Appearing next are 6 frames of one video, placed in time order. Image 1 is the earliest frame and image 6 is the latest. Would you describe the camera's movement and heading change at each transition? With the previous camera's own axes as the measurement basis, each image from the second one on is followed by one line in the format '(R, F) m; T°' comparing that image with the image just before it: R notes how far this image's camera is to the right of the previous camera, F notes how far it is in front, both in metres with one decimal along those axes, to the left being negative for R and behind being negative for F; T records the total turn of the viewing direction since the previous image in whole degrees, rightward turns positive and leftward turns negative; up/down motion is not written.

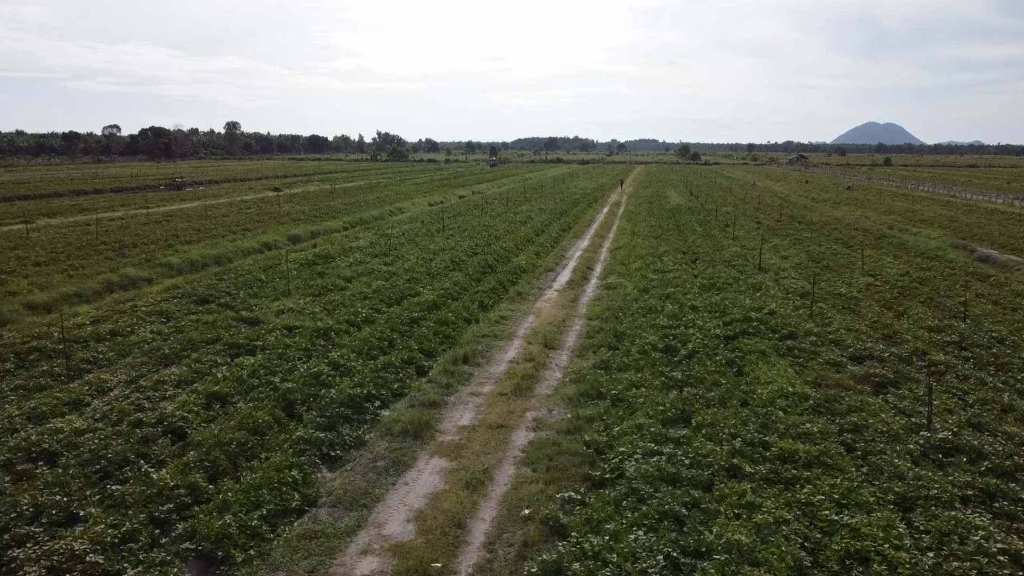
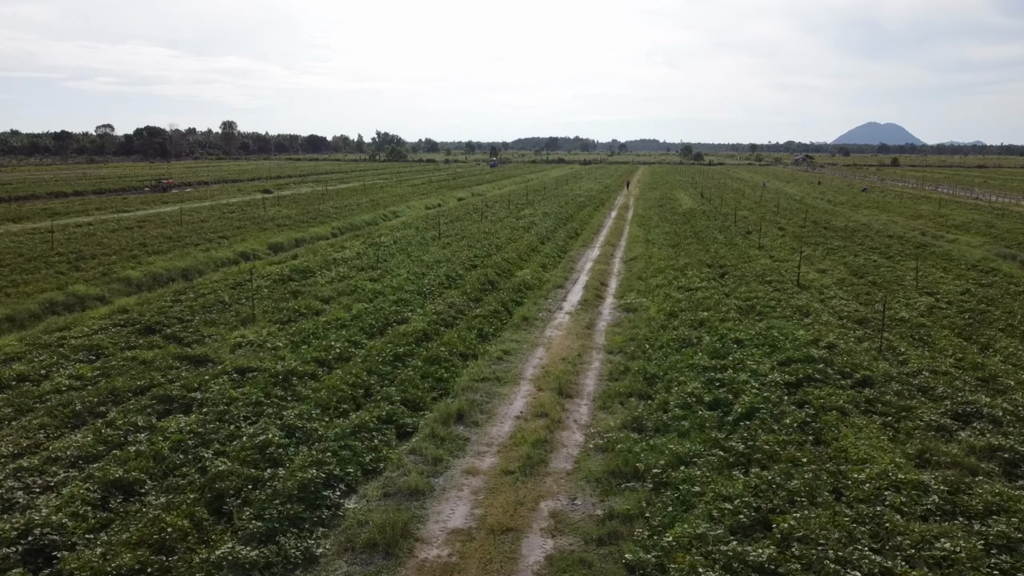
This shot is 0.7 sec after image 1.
(-0.1, +3.4) m; 0°
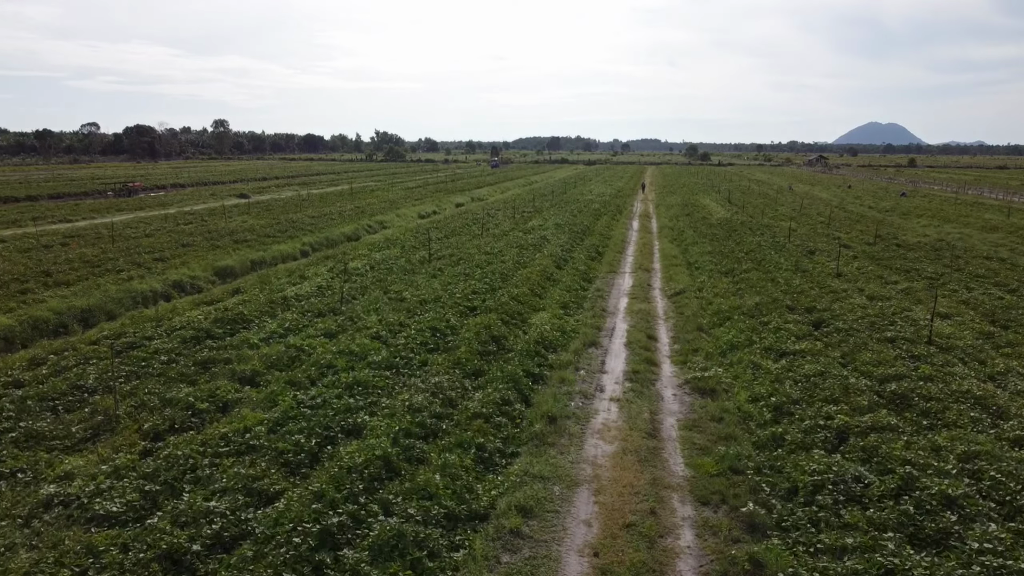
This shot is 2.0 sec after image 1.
(-0.3, +7.1) m; 0°
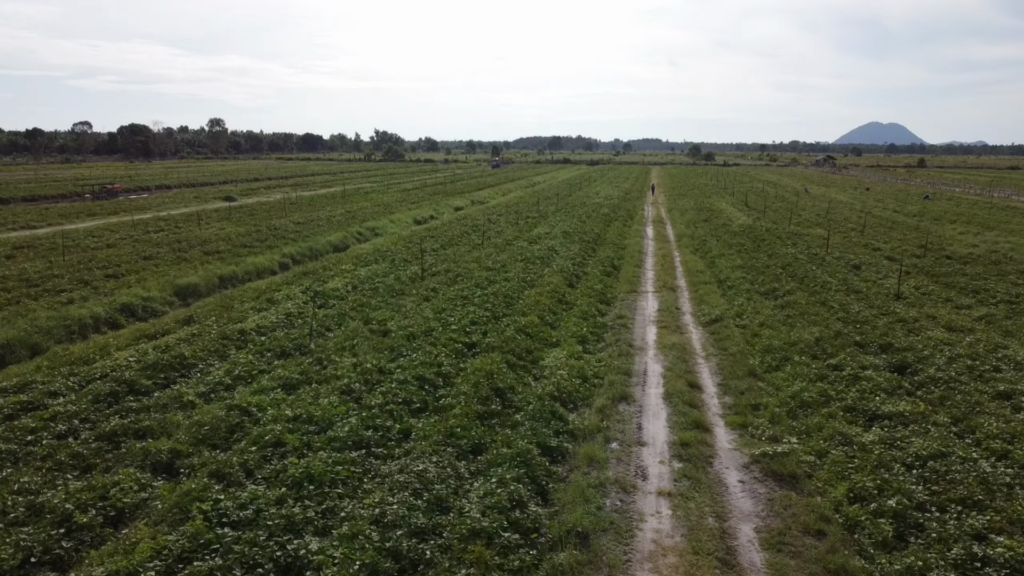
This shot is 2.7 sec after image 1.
(-0.2, +3.7) m; 0°
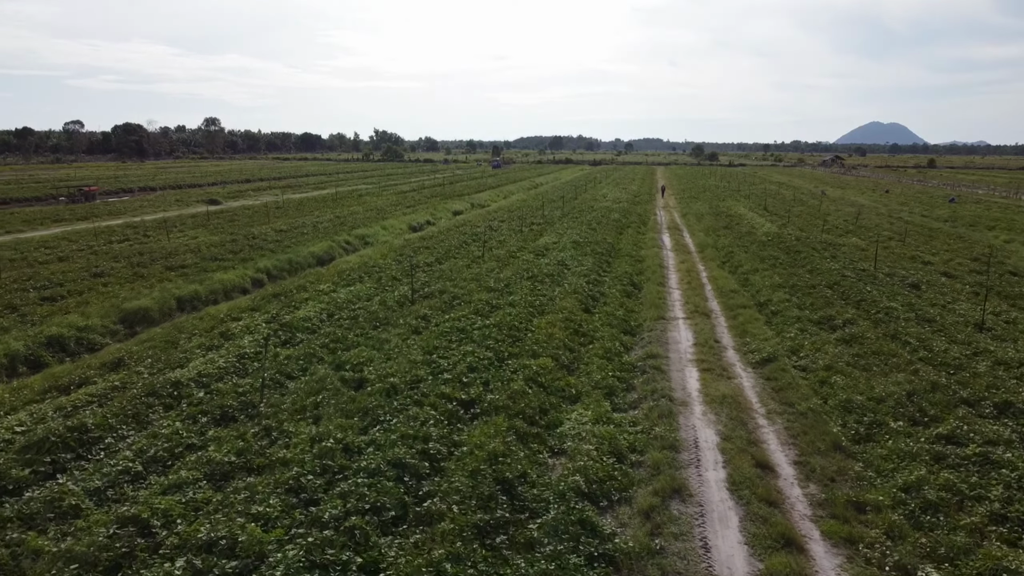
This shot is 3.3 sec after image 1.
(-0.2, +3.7) m; 0°
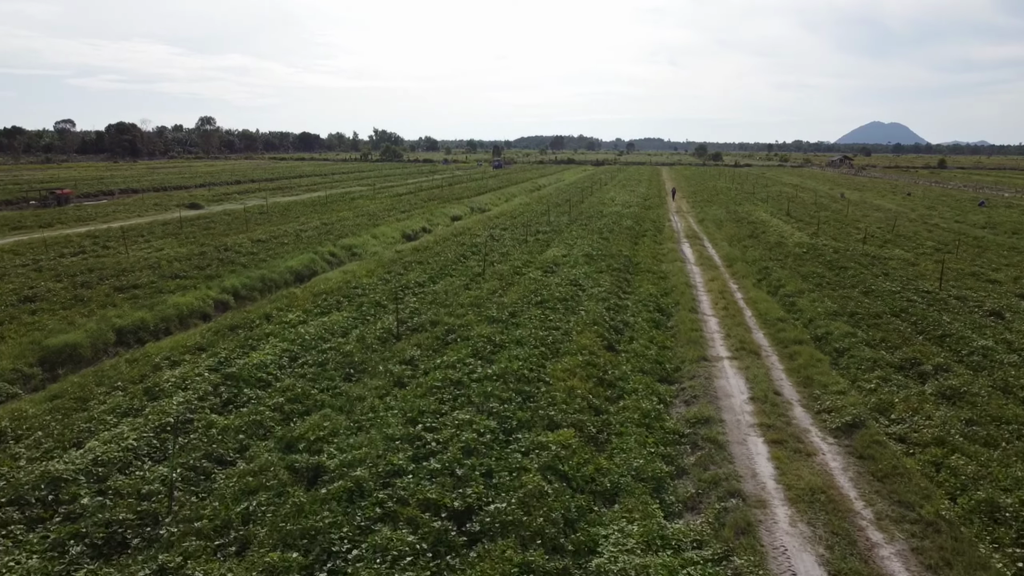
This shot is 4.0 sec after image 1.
(-0.2, +3.8) m; 0°
